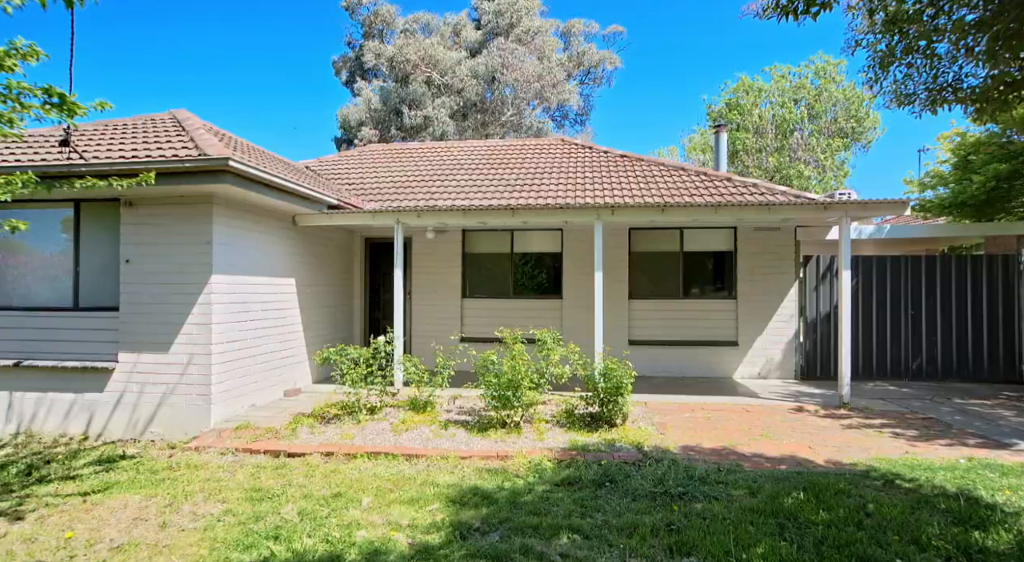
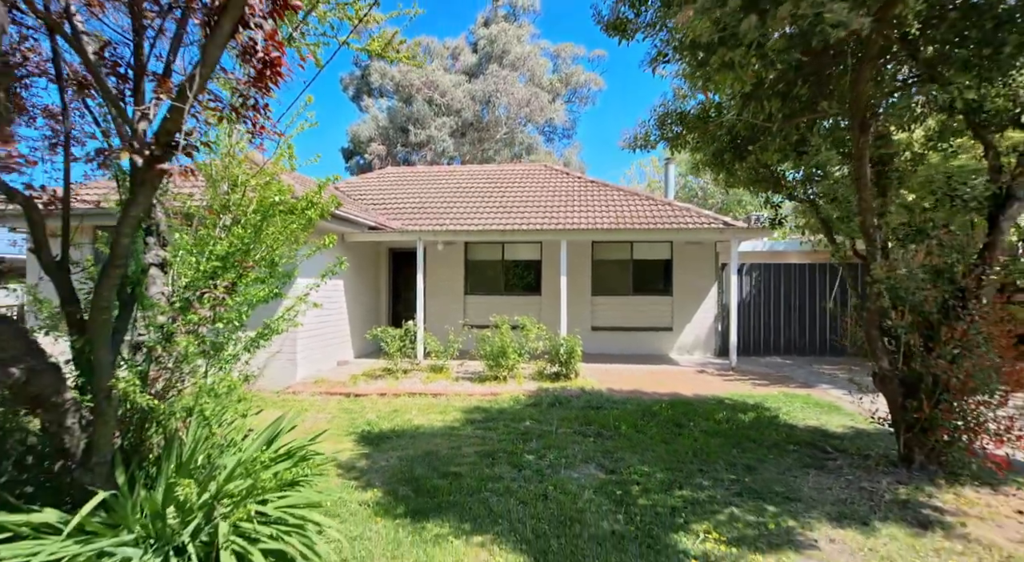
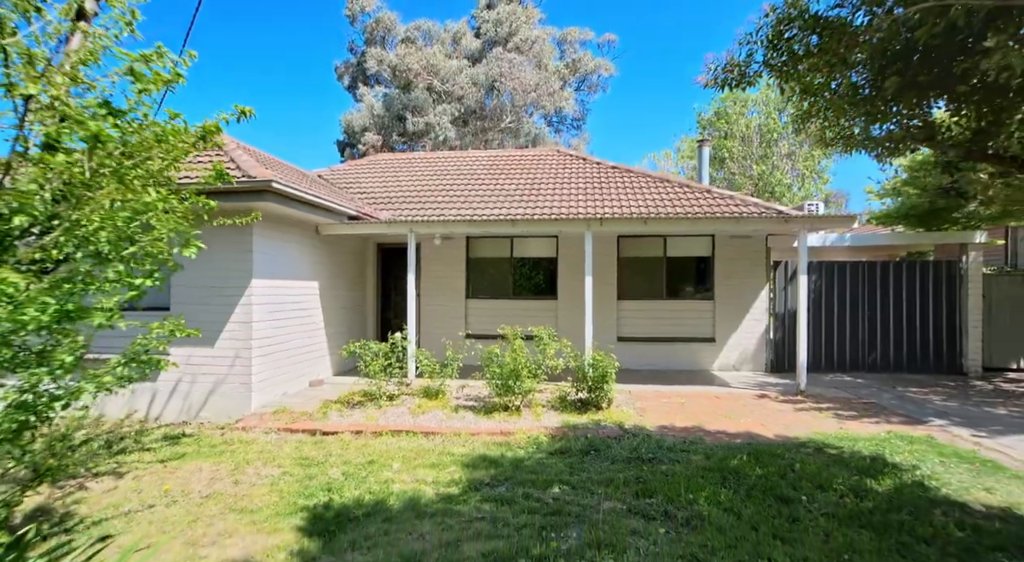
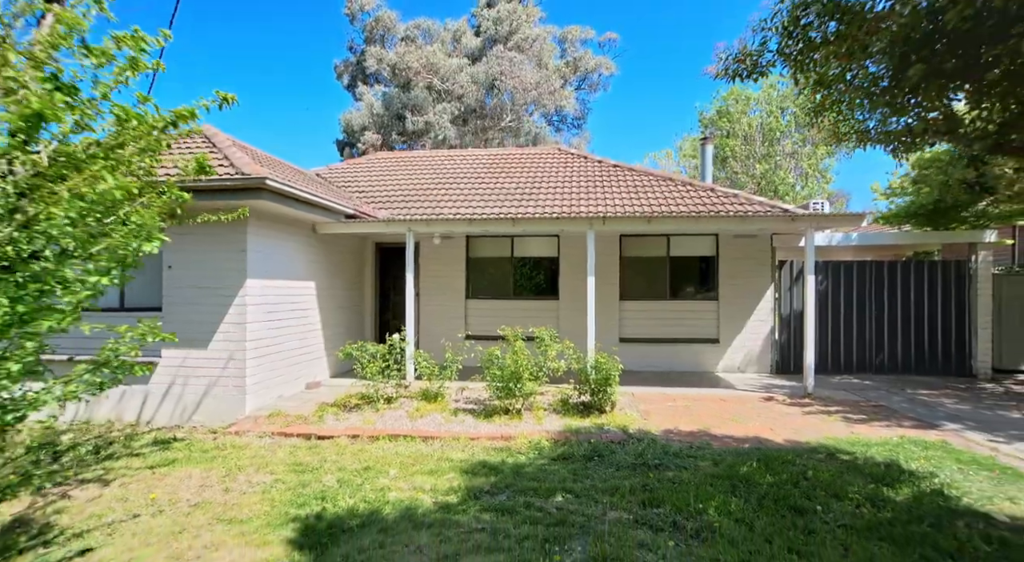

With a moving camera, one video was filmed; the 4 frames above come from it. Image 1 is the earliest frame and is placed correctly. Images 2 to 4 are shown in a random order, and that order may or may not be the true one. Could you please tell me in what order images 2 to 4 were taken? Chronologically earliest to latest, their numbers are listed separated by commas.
4, 3, 2
